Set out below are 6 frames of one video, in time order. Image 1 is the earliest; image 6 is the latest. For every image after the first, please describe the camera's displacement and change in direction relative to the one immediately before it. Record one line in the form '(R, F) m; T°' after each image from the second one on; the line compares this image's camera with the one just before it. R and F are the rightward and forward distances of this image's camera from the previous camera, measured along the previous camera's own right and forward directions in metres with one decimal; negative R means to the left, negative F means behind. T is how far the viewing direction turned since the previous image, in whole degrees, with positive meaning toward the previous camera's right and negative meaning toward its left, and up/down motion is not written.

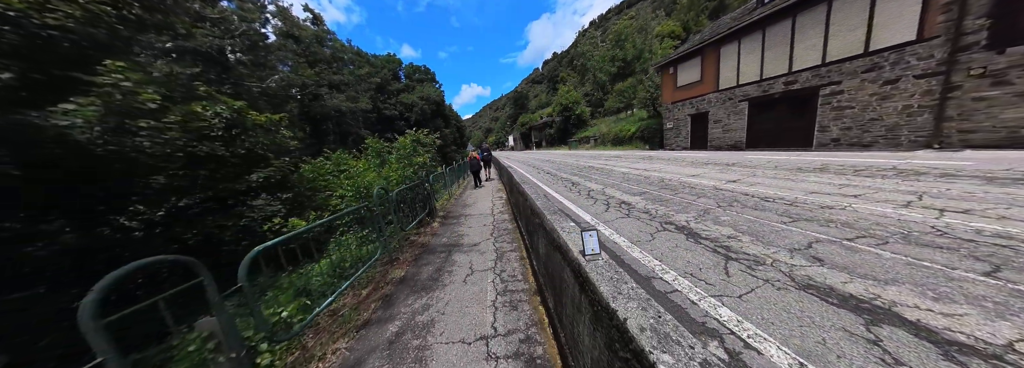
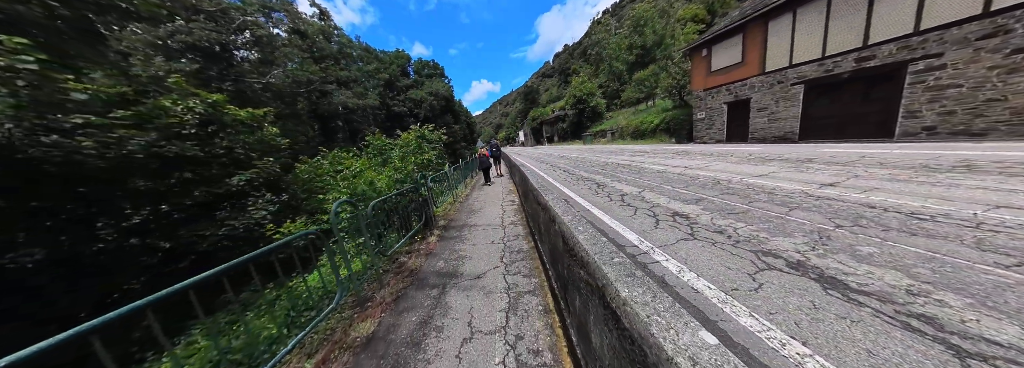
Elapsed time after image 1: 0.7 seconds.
(-0.1, +0.7) m; -3°
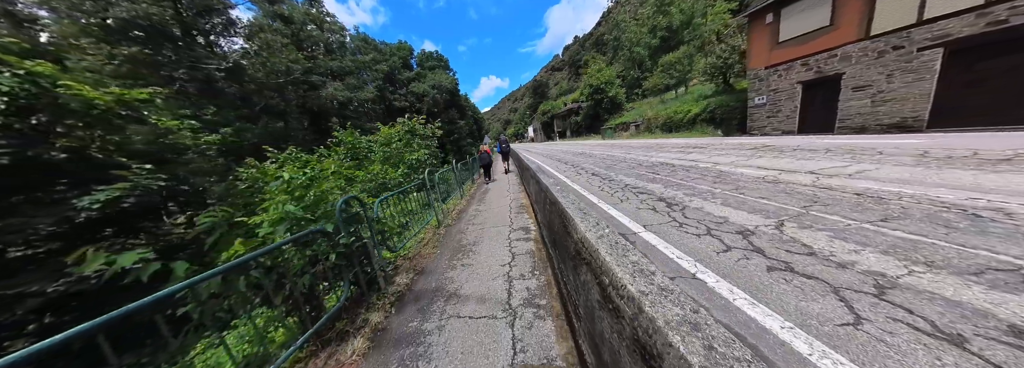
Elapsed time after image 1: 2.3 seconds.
(-0.1, +1.6) m; -2°
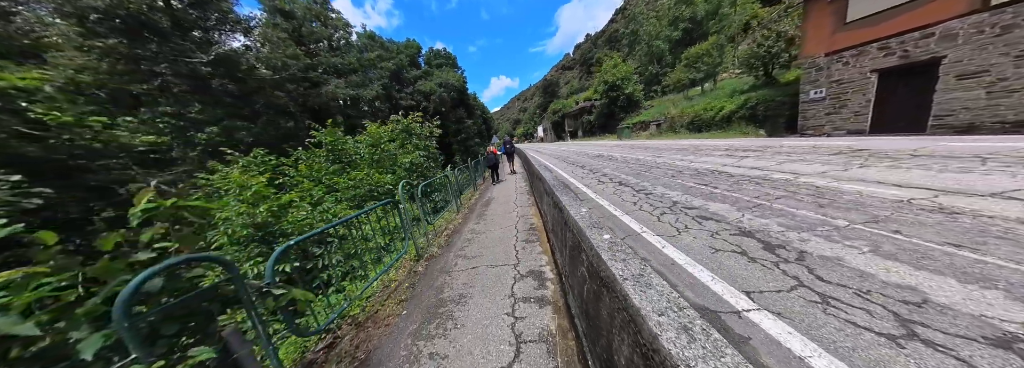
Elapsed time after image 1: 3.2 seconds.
(0.0, +0.9) m; -2°
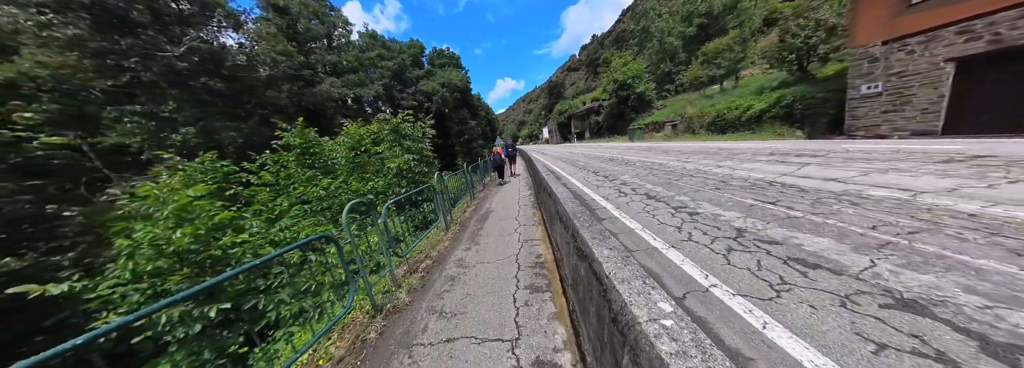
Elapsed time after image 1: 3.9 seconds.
(0.0, +0.7) m; -1°
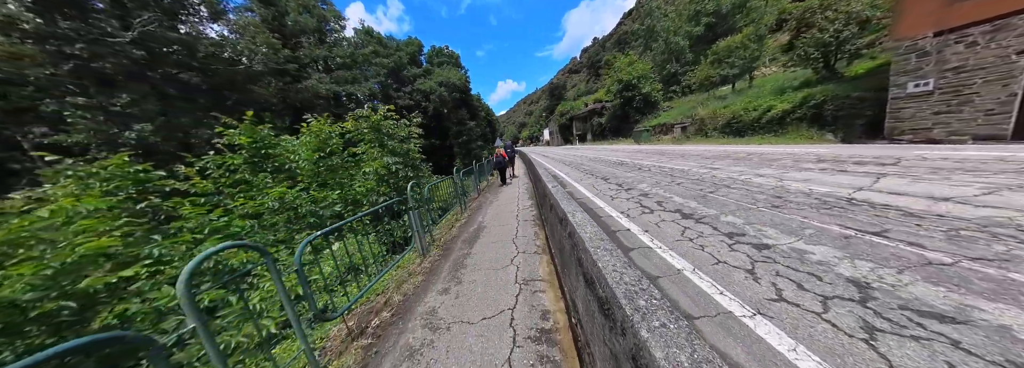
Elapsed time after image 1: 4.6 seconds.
(0.0, +0.7) m; 0°
